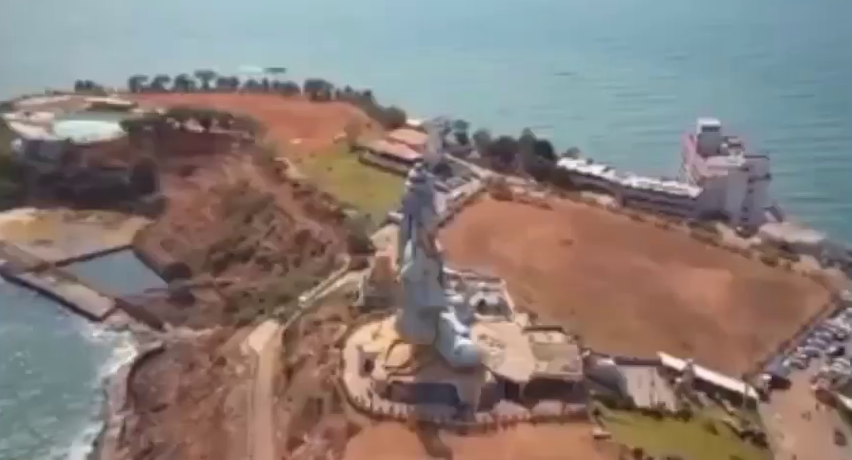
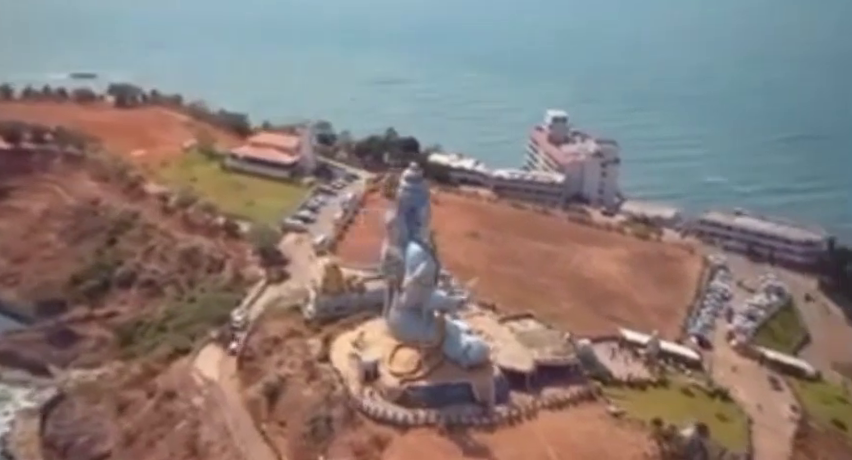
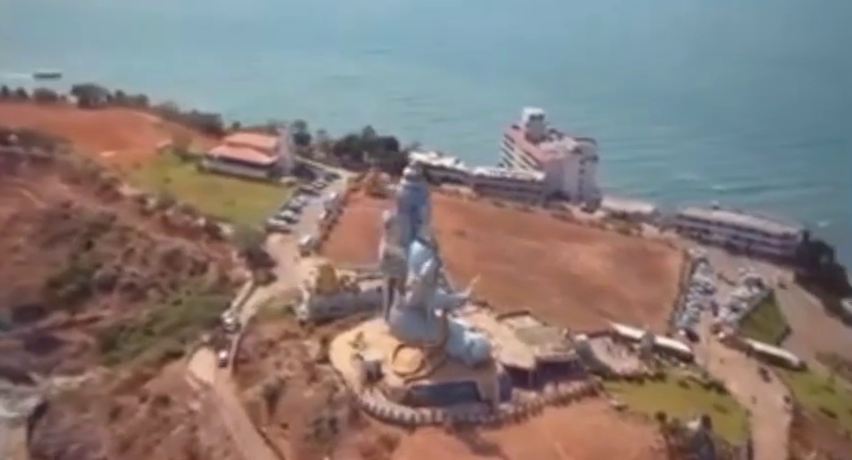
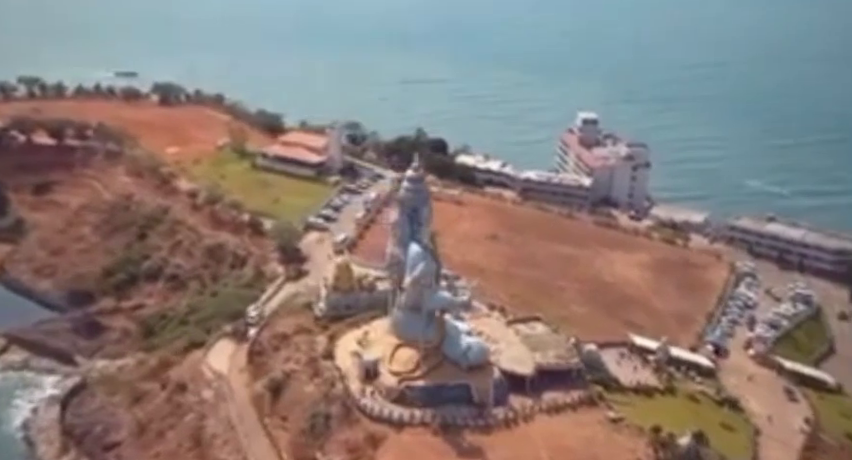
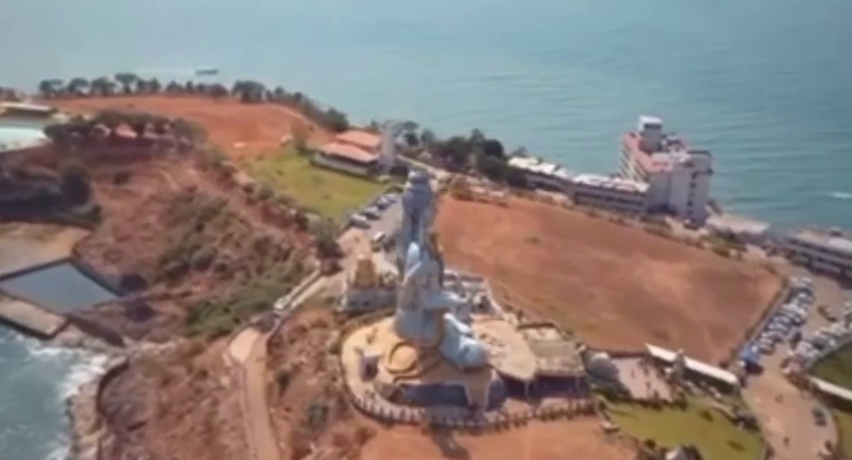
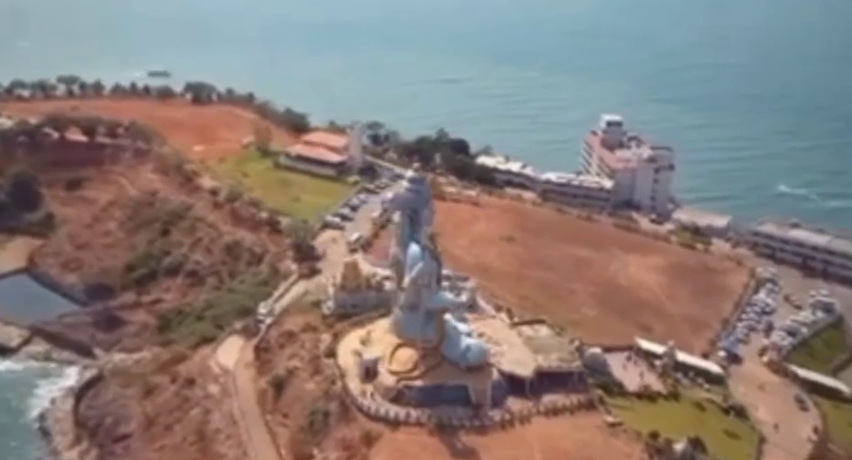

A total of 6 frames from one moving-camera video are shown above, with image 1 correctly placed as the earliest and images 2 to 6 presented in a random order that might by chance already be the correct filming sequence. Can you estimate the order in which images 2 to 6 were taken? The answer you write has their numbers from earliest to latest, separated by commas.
5, 6, 4, 2, 3
